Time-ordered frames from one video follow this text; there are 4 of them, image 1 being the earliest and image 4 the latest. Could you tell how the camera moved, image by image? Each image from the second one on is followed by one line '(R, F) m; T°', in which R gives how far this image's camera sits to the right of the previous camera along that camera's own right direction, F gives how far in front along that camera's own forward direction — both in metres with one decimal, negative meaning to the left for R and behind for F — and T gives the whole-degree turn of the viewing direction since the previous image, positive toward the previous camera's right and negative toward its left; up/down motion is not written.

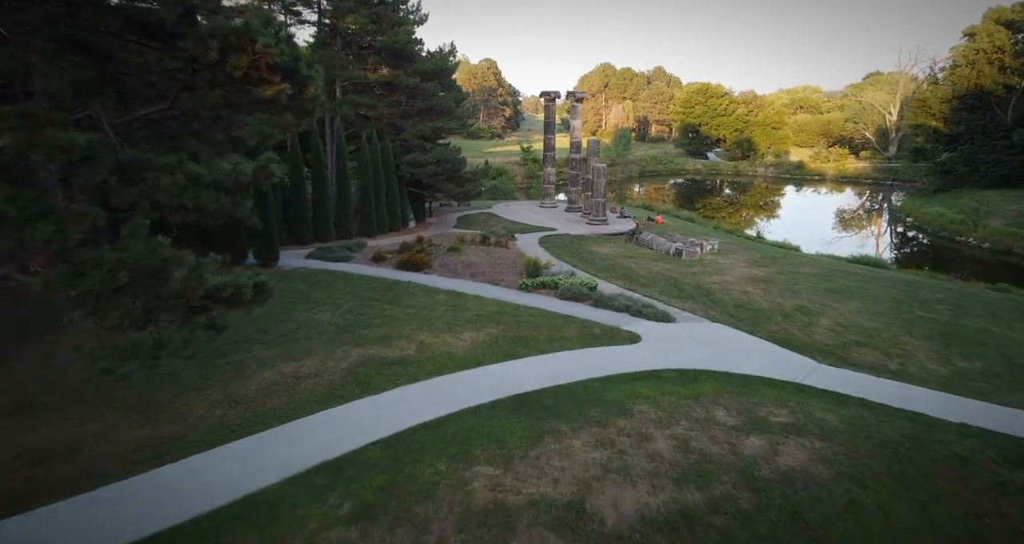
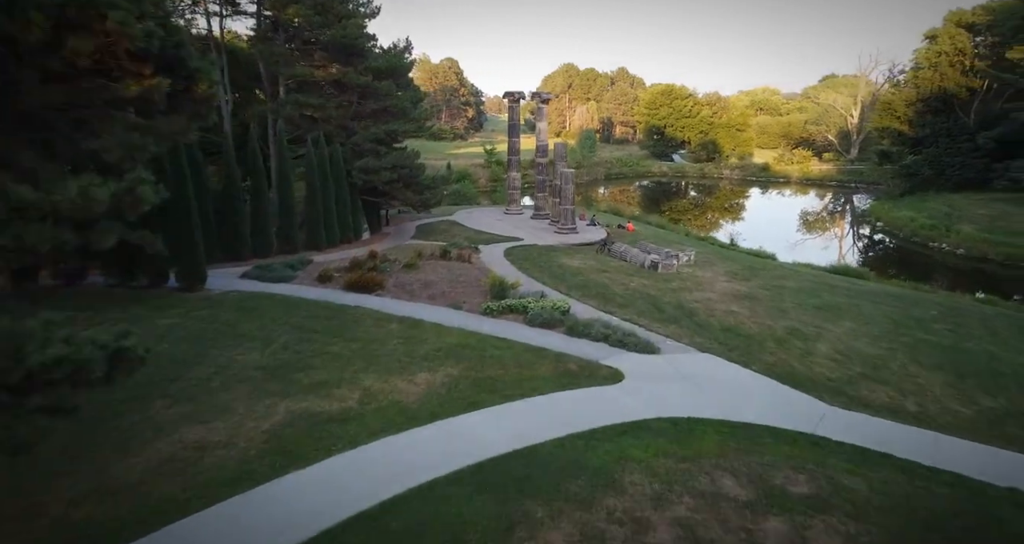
(+0.1, +2.0) m; +4°
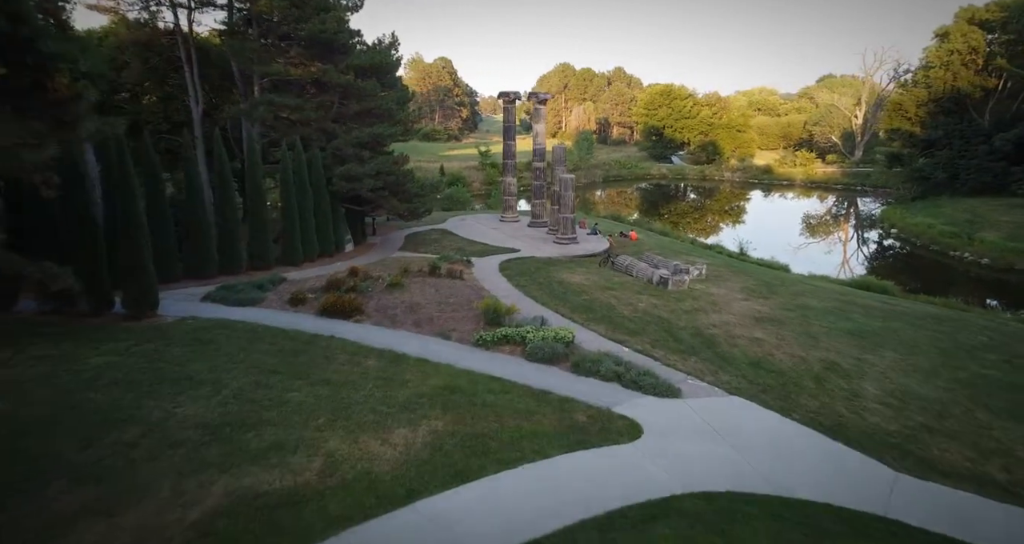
(0.0, +2.0) m; 0°
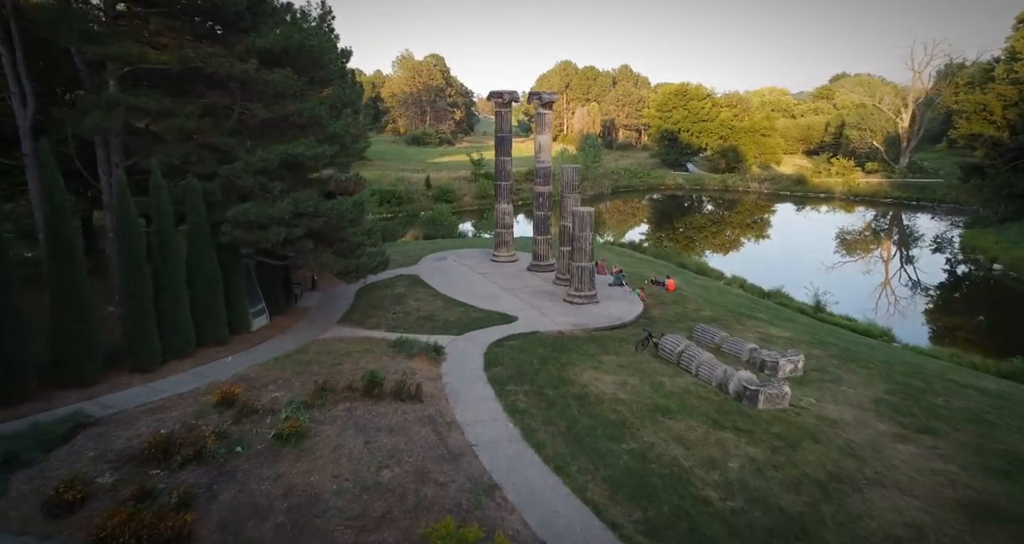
(+0.2, +8.0) m; 0°
